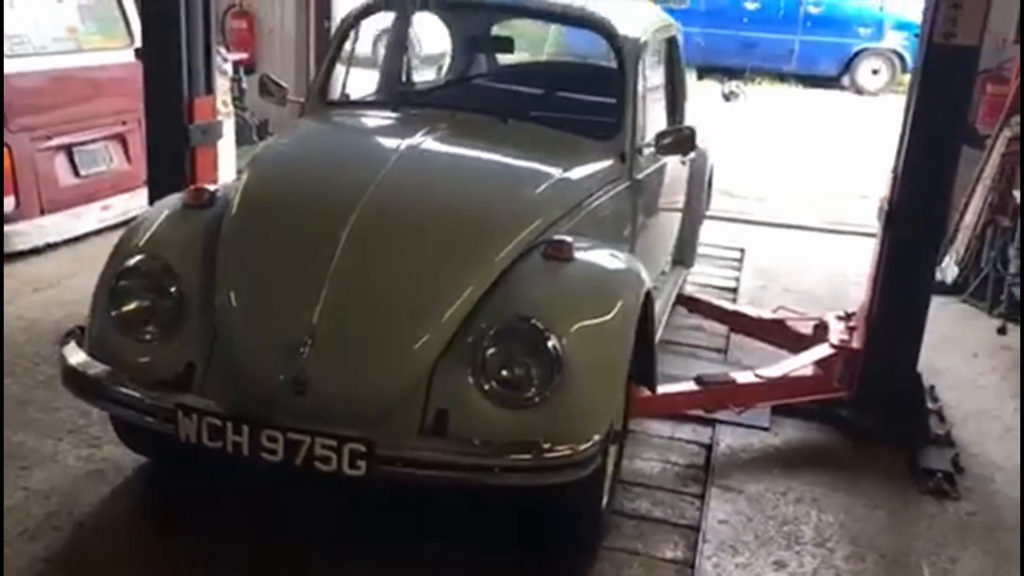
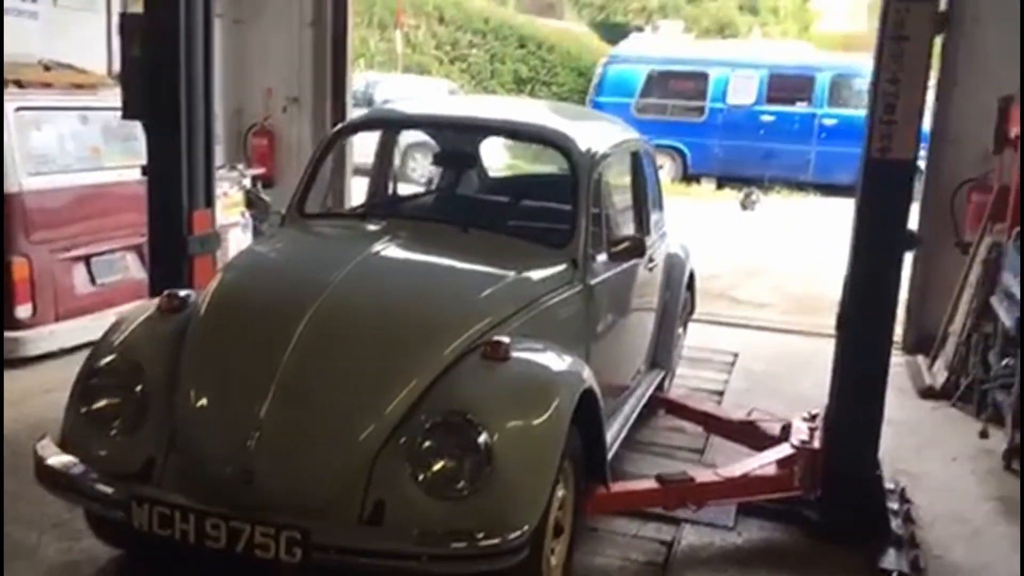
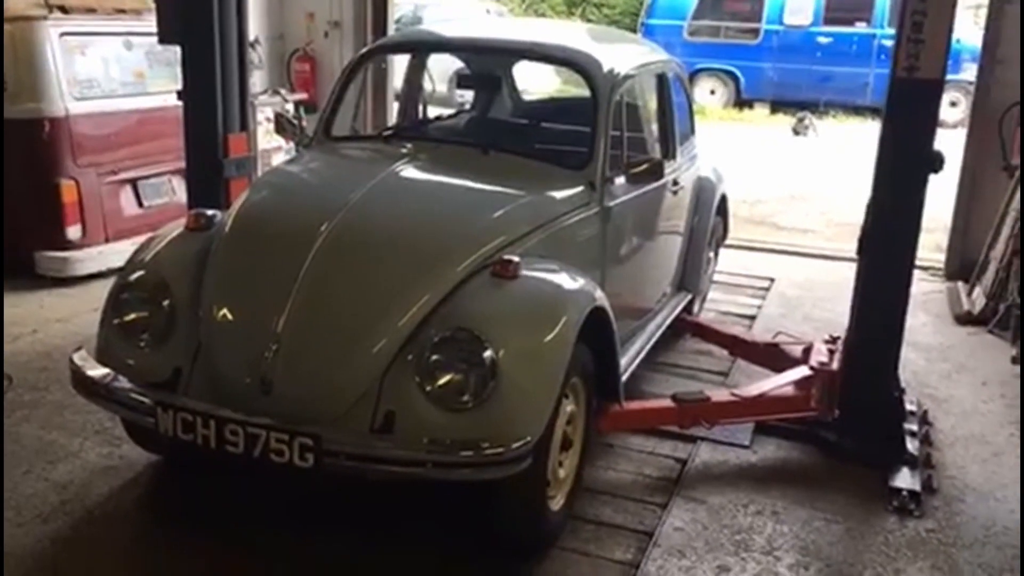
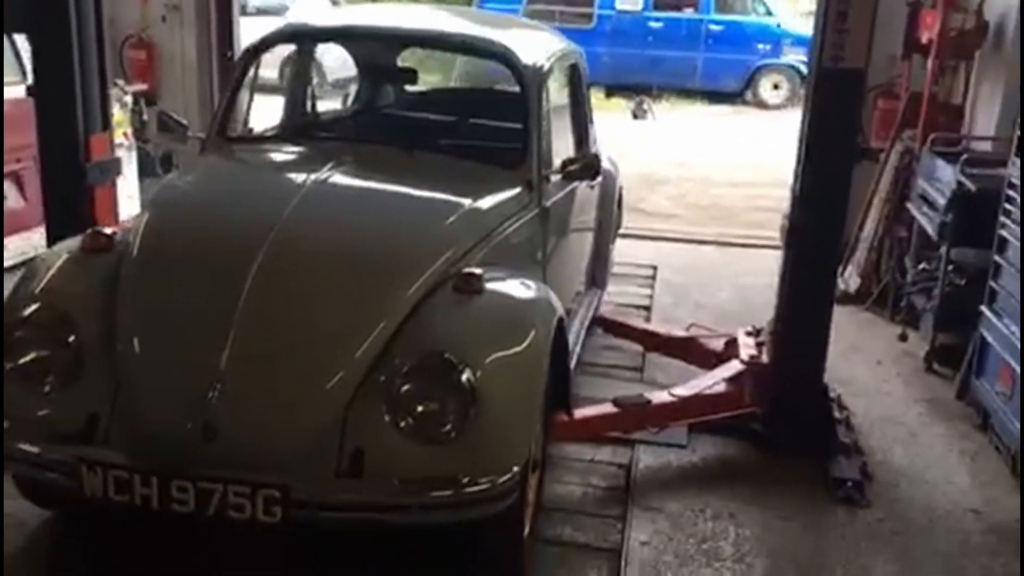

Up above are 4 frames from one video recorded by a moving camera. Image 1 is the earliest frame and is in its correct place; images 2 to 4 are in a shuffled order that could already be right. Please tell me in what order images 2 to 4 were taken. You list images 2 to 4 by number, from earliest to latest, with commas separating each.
3, 2, 4
